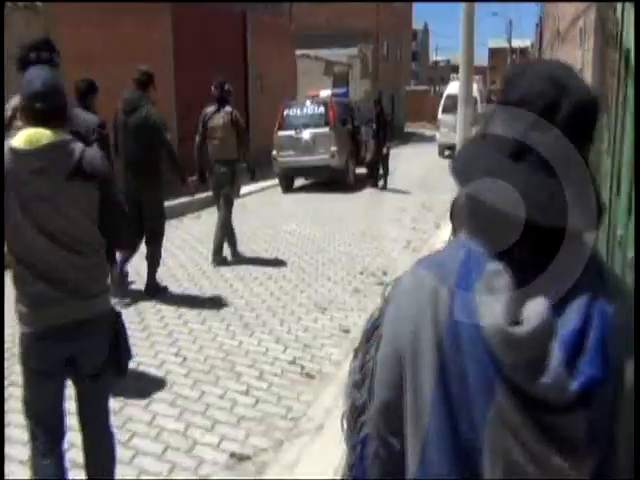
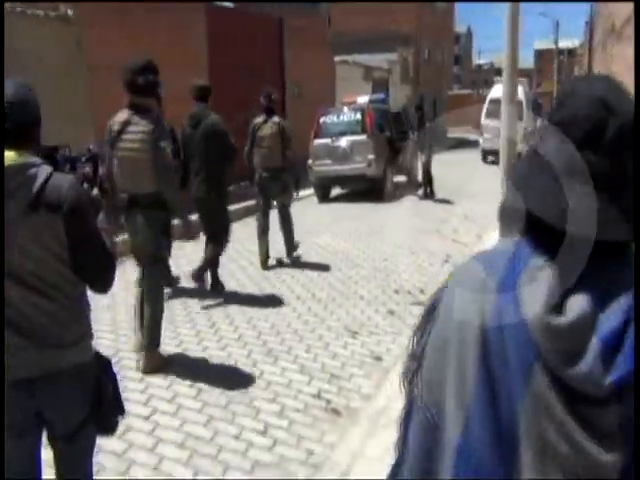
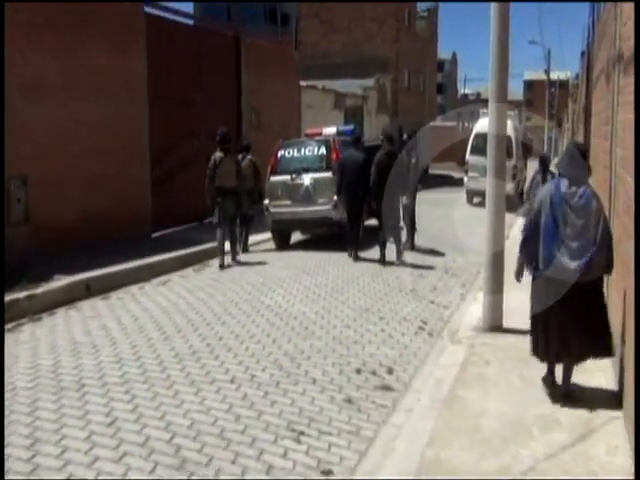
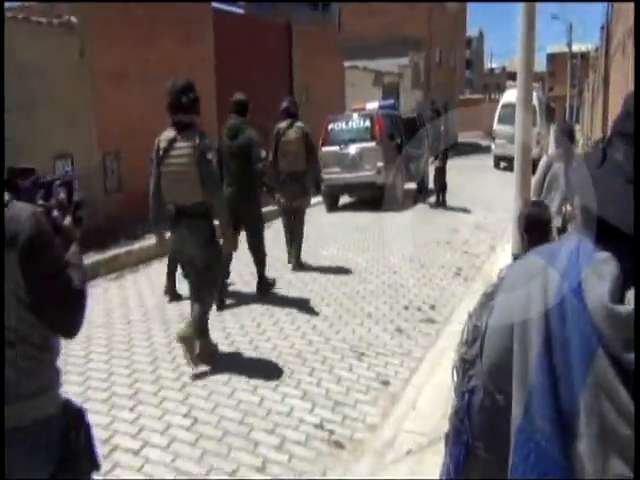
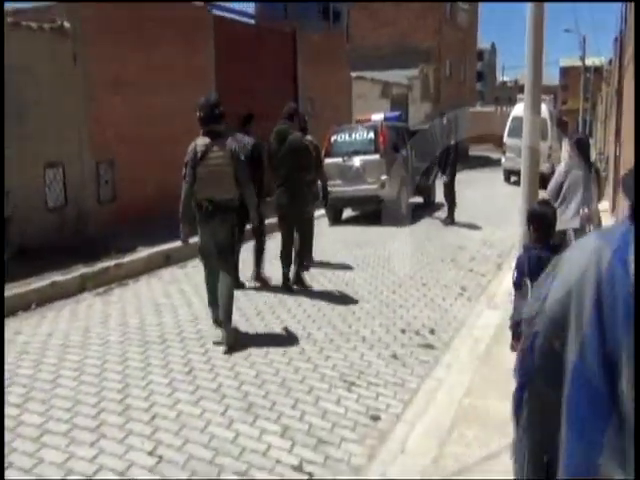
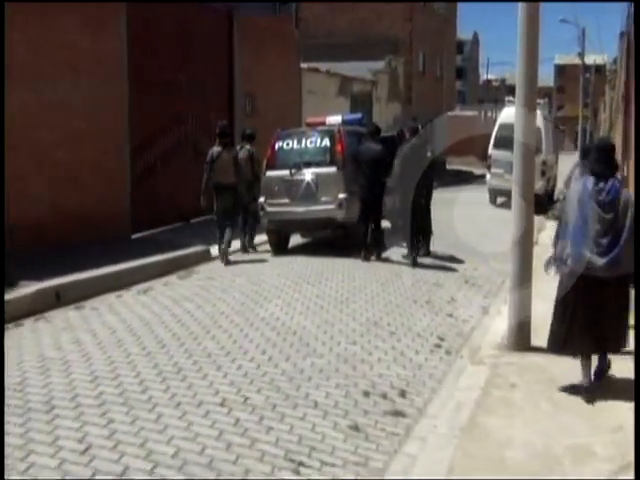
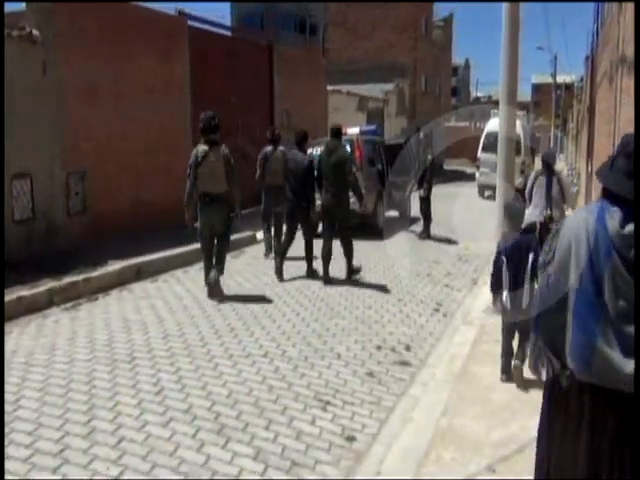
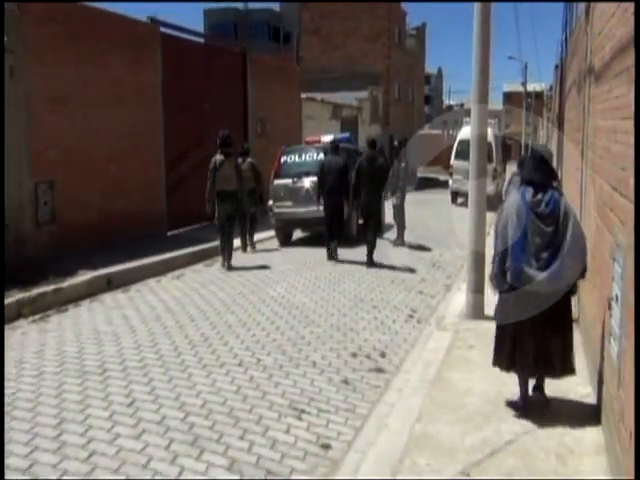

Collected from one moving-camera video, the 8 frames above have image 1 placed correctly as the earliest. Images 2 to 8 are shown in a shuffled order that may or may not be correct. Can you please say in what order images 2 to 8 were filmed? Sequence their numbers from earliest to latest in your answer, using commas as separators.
2, 4, 5, 7, 8, 3, 6
